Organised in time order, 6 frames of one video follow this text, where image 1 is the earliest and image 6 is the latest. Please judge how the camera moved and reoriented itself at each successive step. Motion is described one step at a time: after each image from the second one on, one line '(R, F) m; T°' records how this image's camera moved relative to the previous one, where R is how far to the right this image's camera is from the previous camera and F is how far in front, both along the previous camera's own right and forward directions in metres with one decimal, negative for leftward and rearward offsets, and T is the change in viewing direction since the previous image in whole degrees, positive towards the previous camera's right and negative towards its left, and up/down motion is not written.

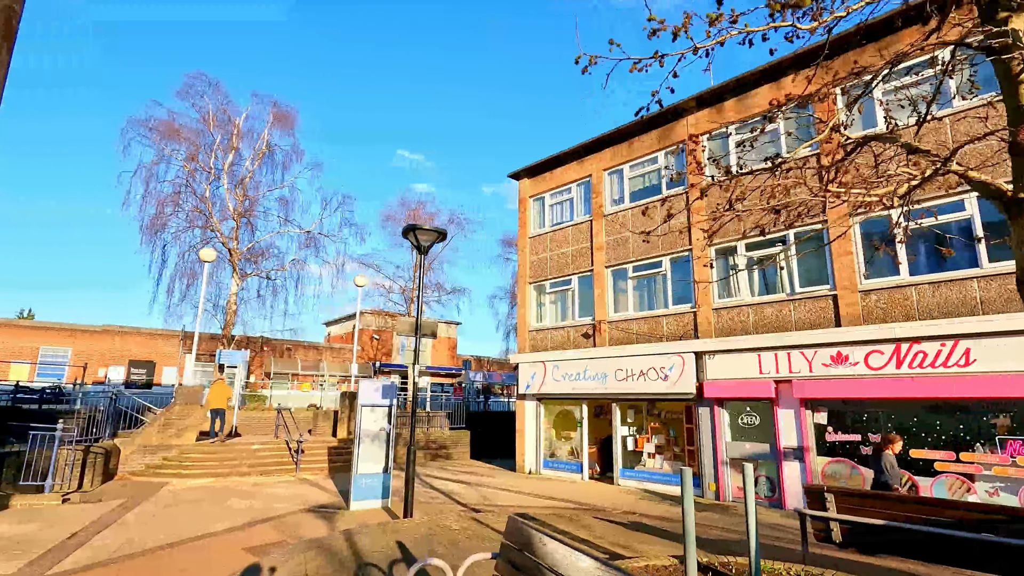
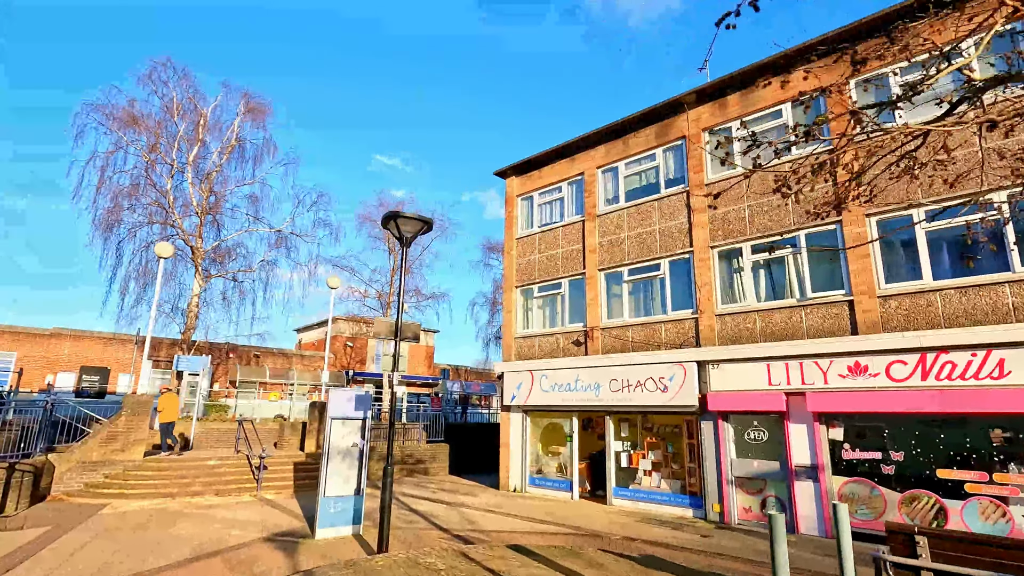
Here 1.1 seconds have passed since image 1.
(-0.2, +1.0) m; +3°
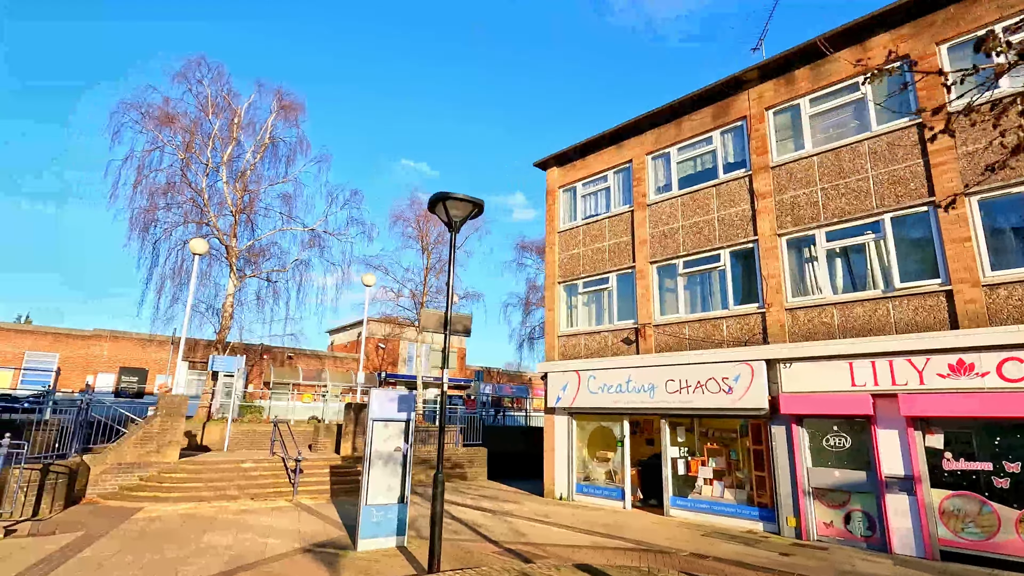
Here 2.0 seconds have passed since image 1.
(-0.4, +0.7) m; -3°
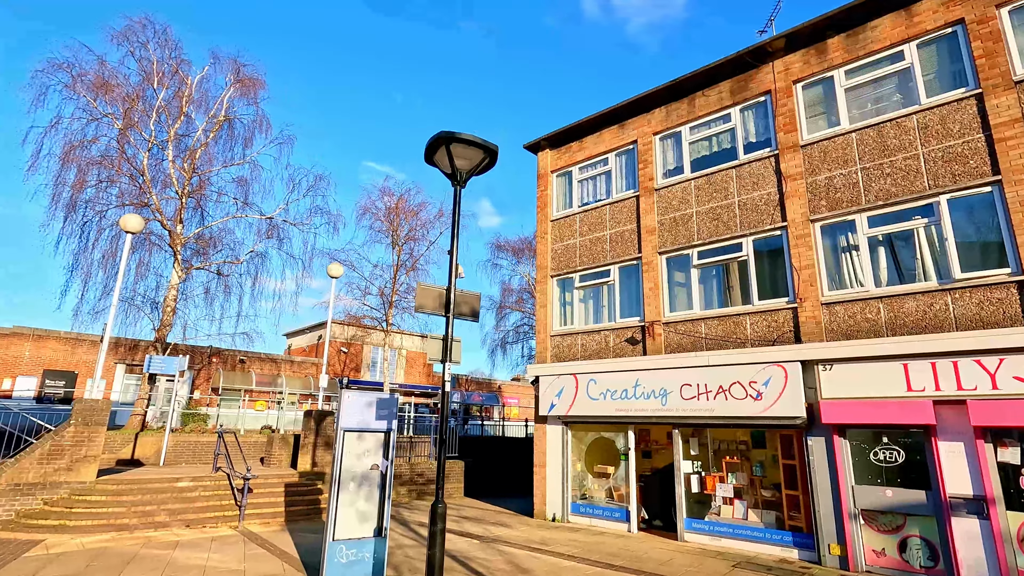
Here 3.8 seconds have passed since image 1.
(-0.6, +1.6) m; +4°
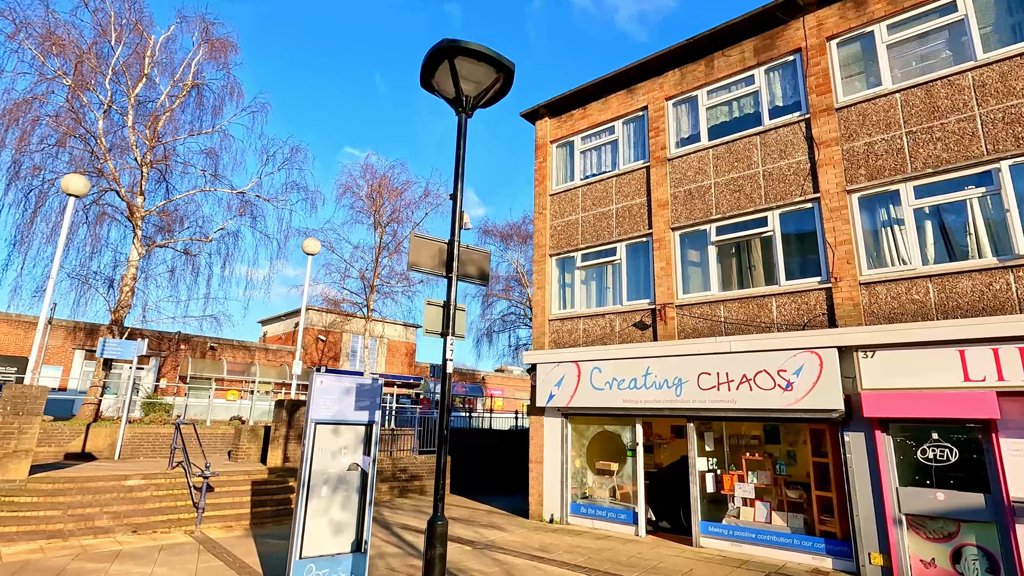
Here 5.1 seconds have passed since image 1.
(-0.3, +1.1) m; +2°
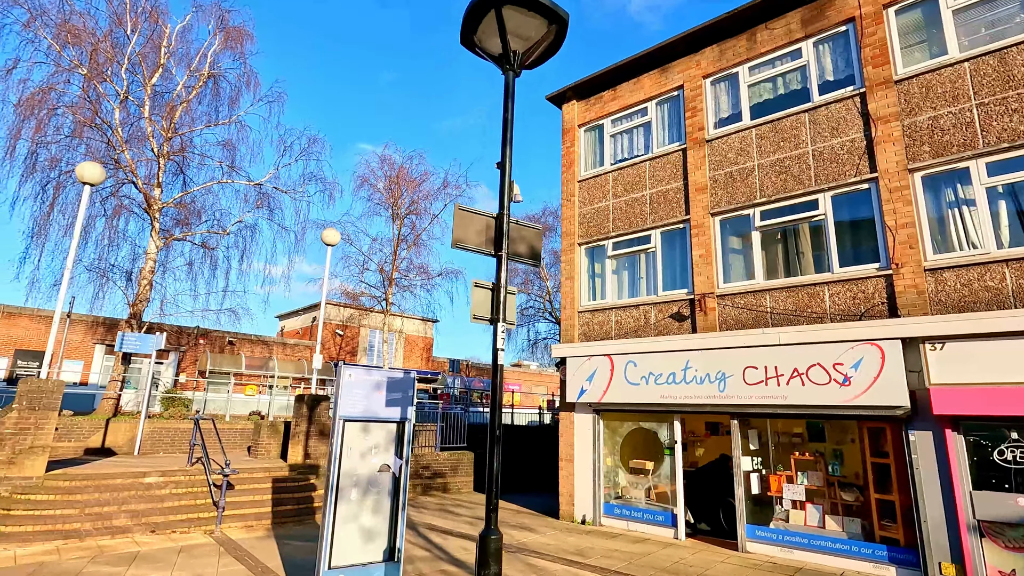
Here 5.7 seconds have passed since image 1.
(-0.3, +0.5) m; -1°
